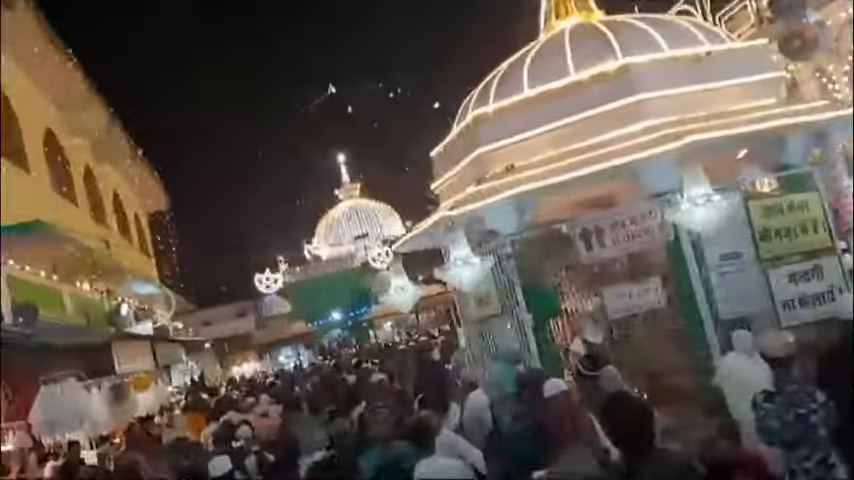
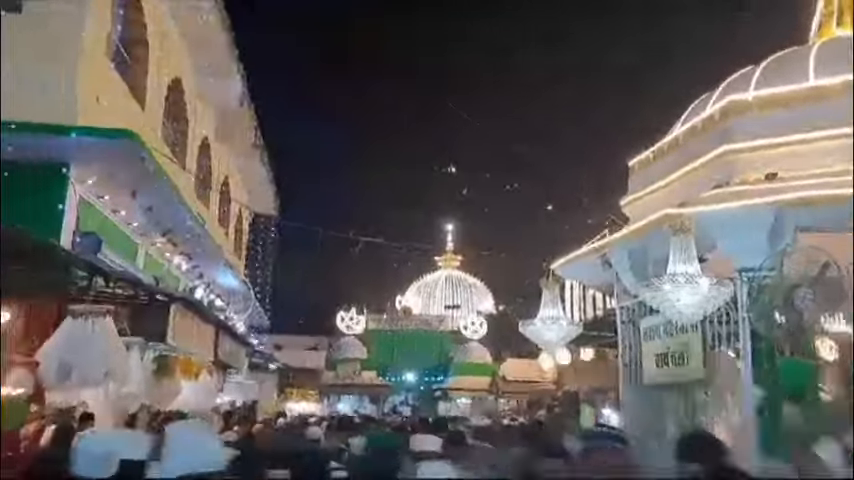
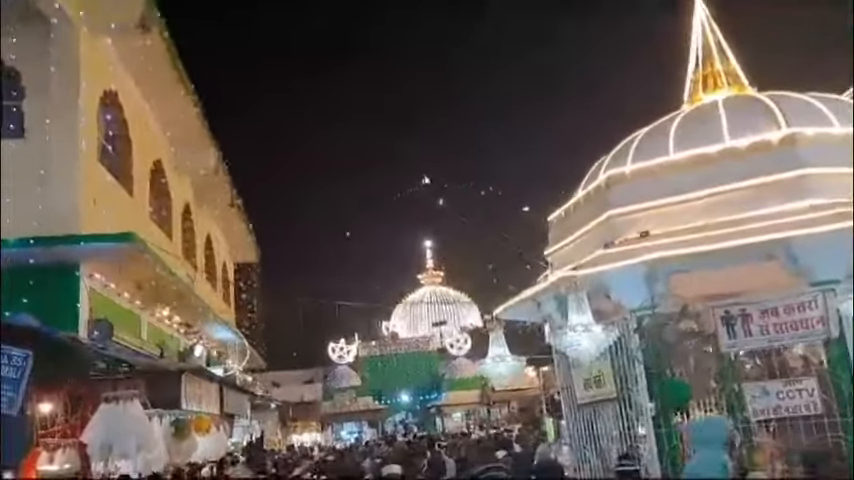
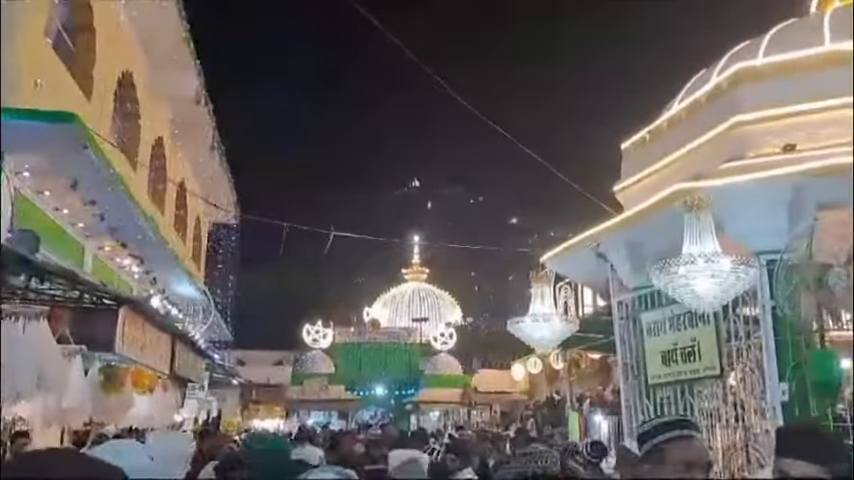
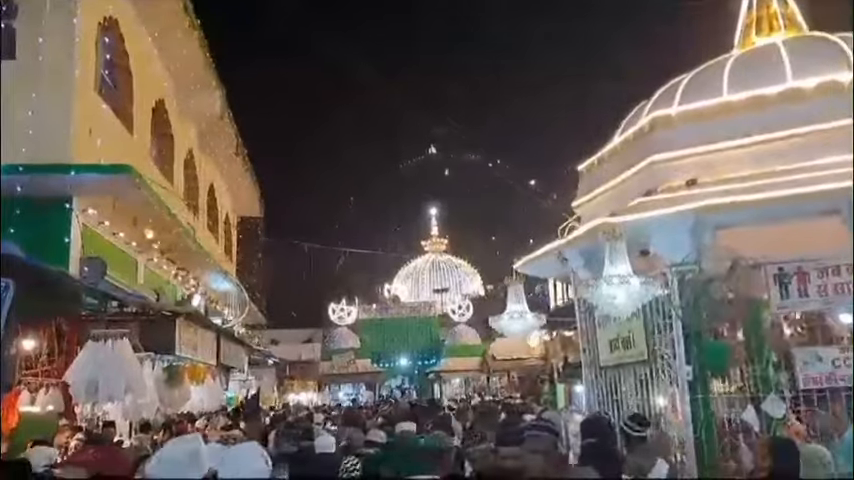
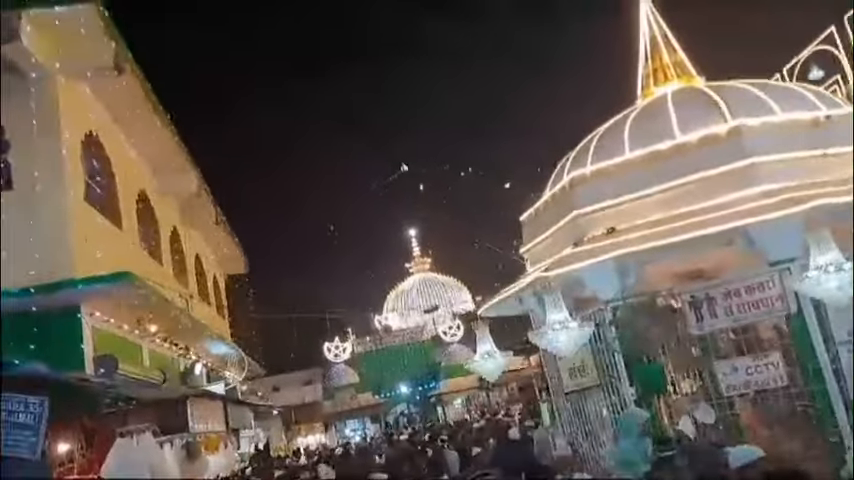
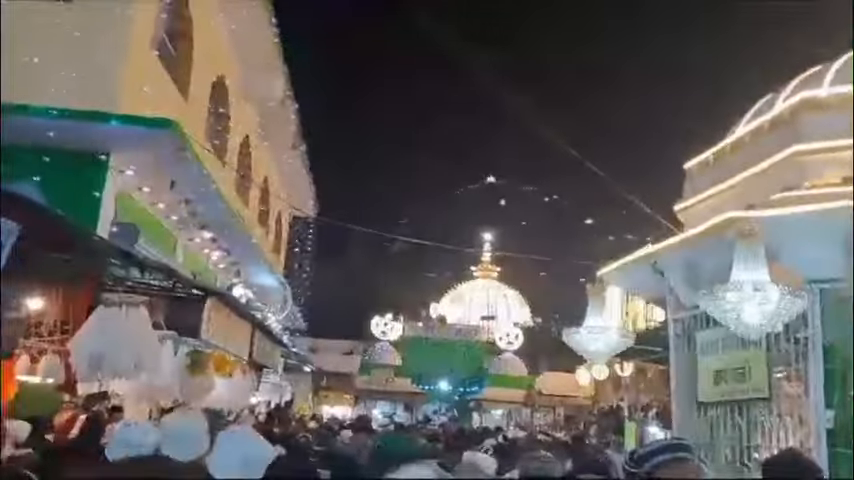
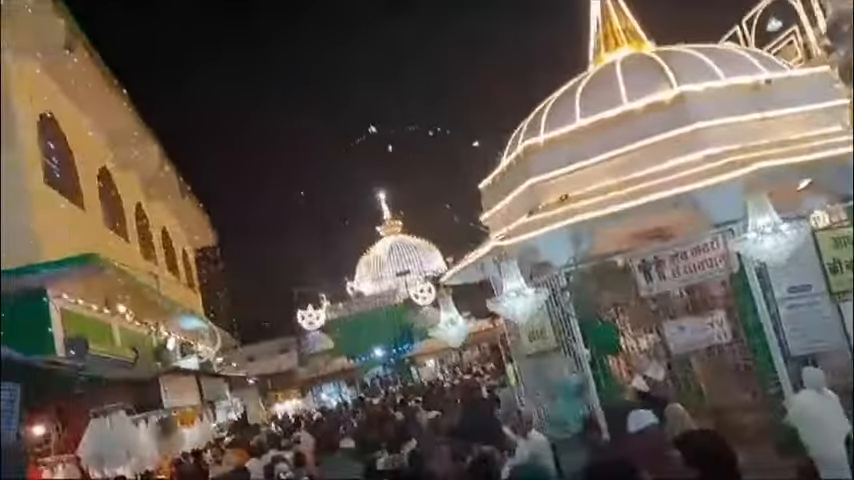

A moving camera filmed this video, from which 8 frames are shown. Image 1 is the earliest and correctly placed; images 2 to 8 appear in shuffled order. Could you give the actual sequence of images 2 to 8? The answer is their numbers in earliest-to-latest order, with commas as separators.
8, 6, 3, 5, 2, 7, 4
